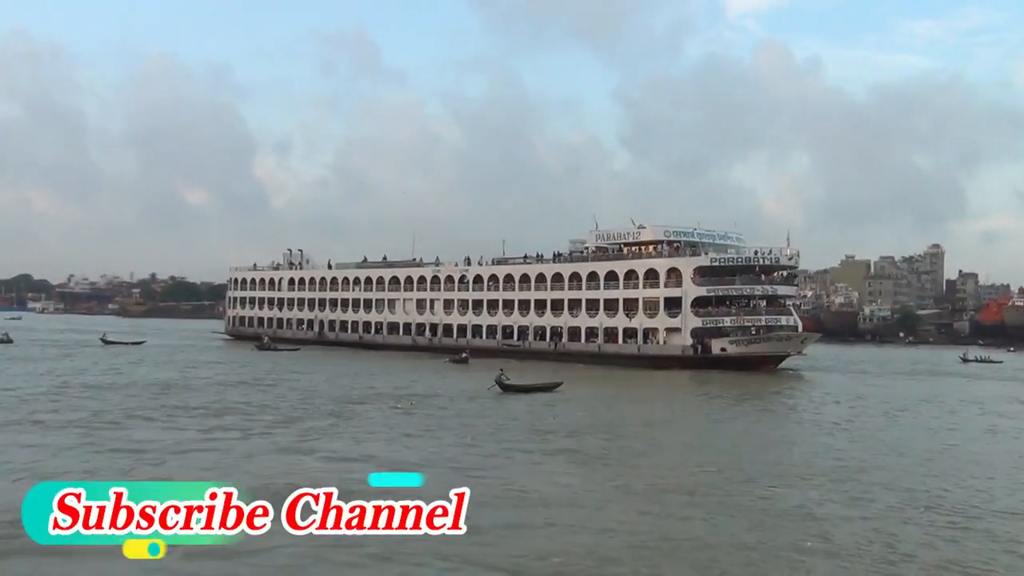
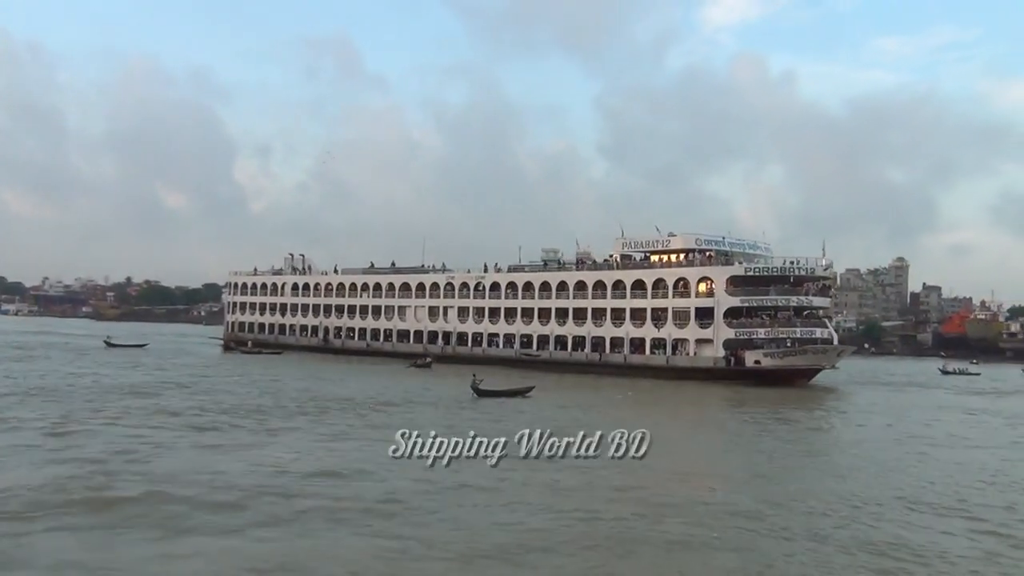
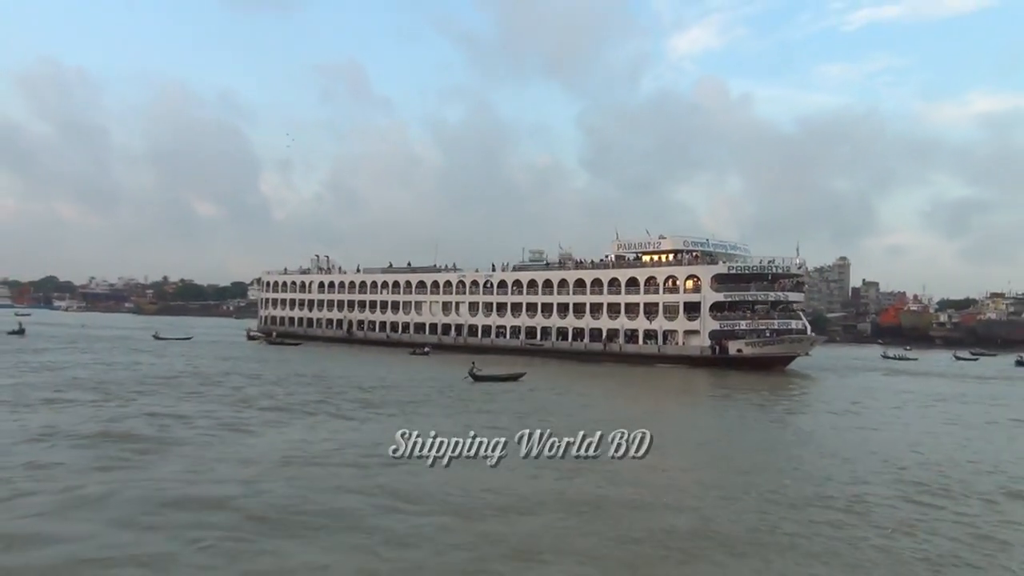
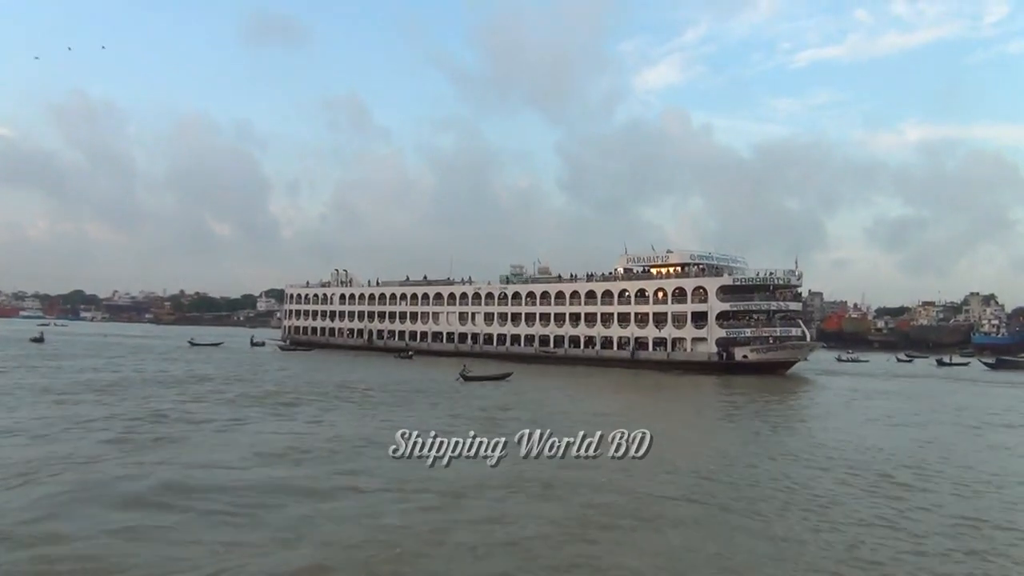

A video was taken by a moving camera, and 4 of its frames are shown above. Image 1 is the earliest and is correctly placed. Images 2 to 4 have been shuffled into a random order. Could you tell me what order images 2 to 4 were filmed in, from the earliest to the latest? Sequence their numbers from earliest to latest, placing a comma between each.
2, 3, 4
